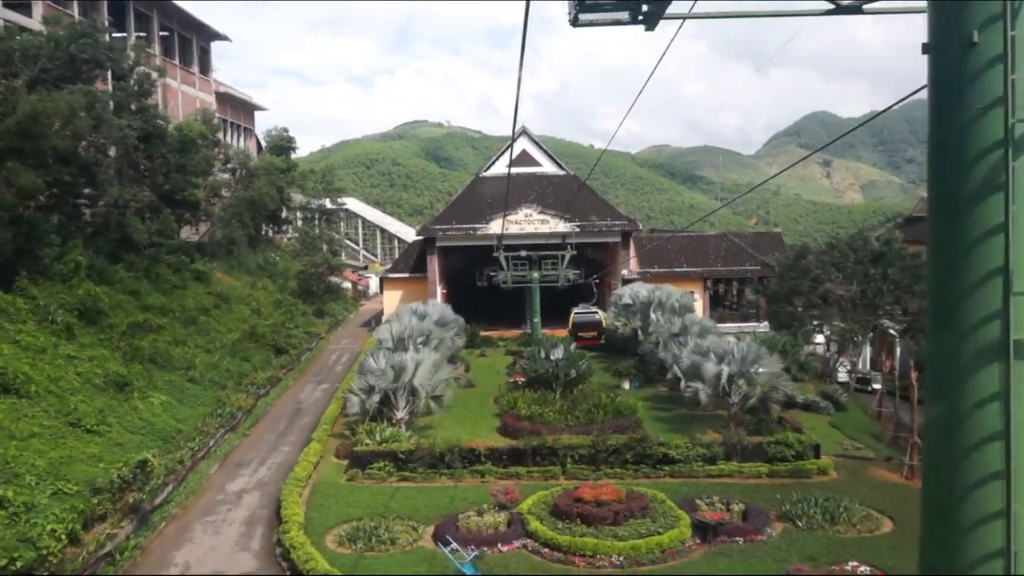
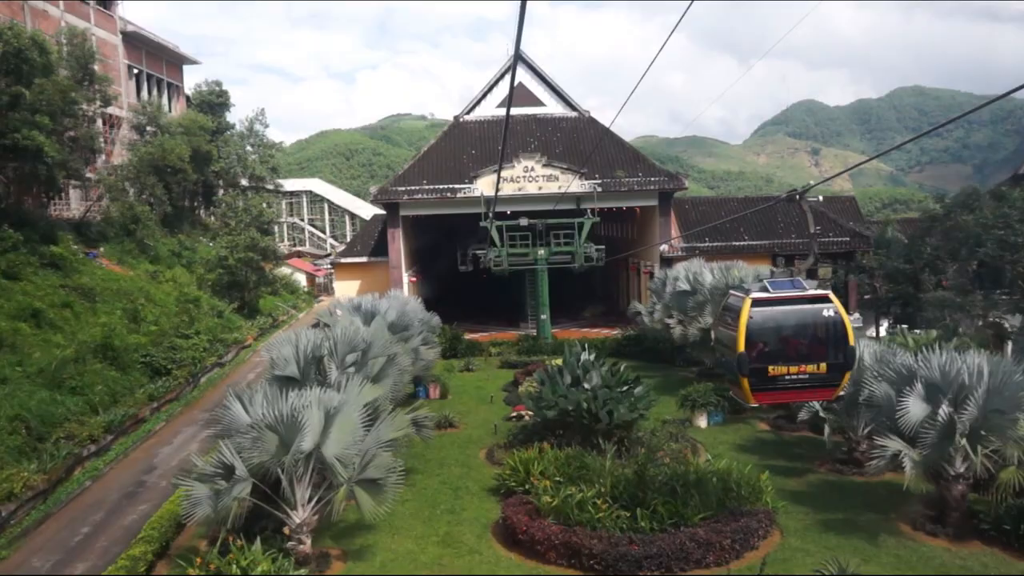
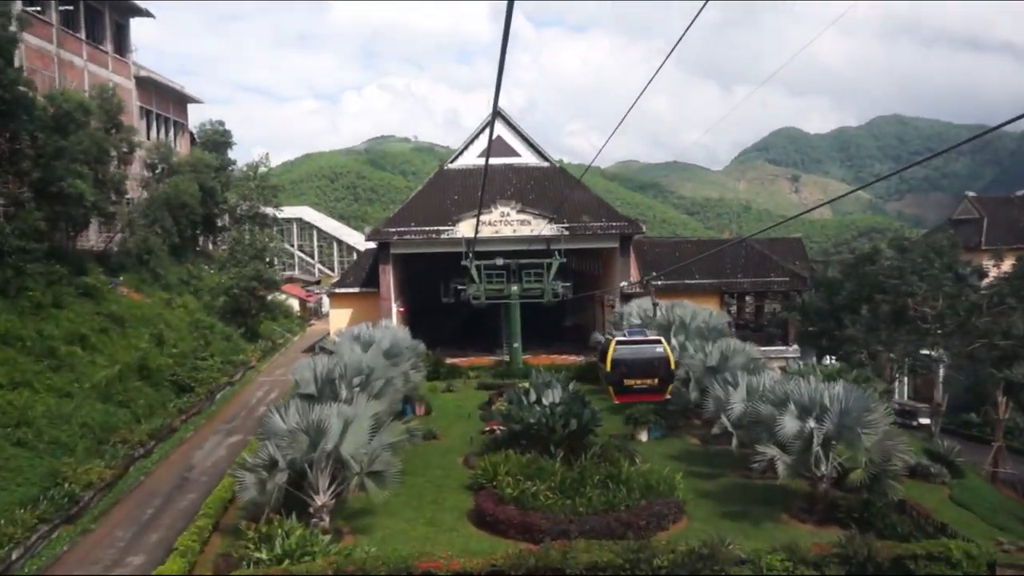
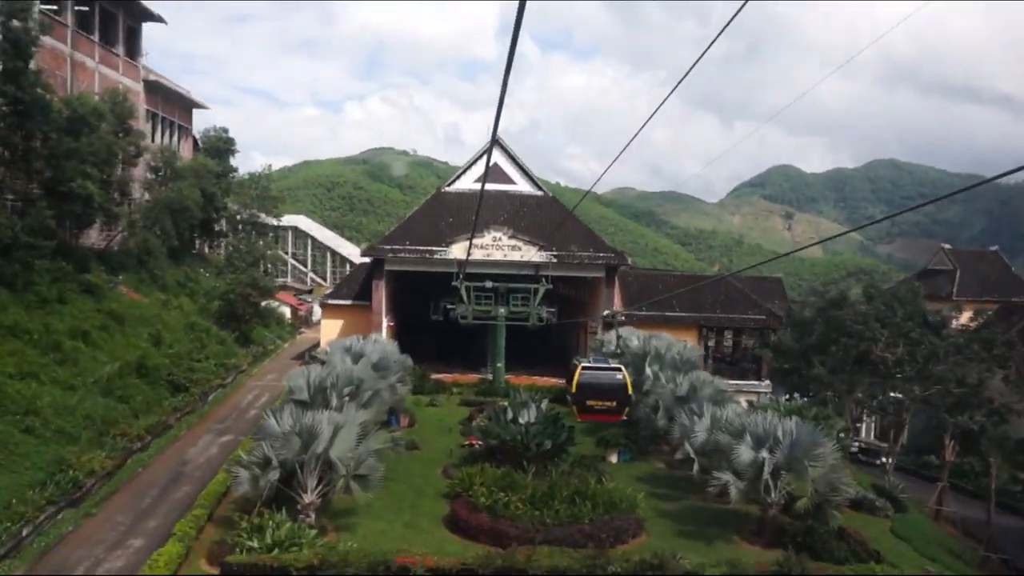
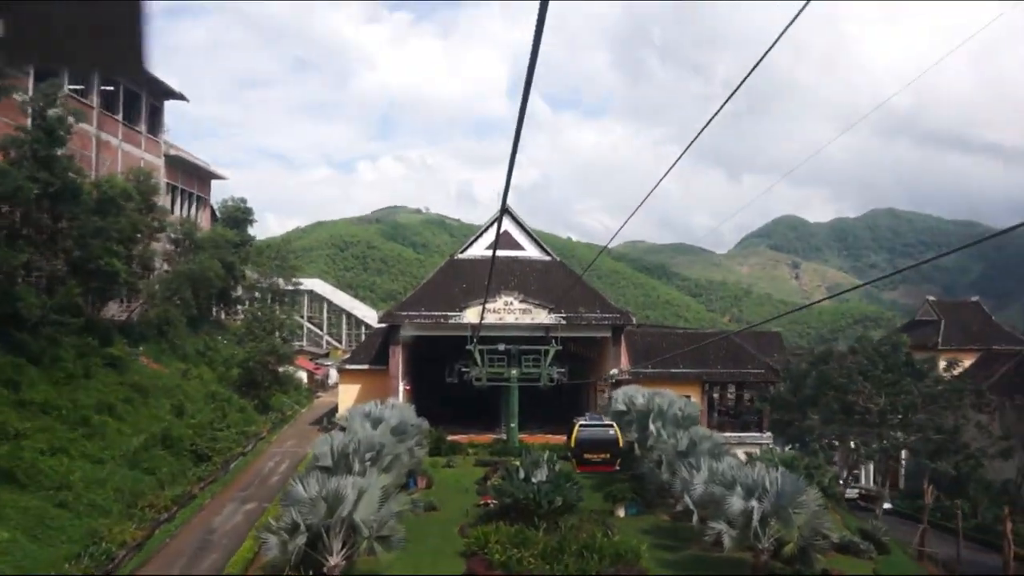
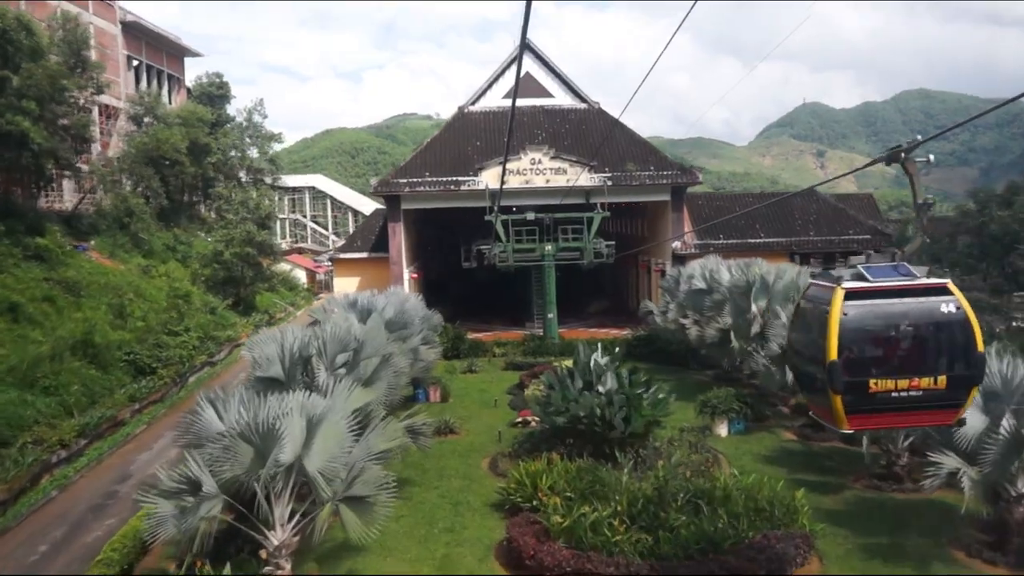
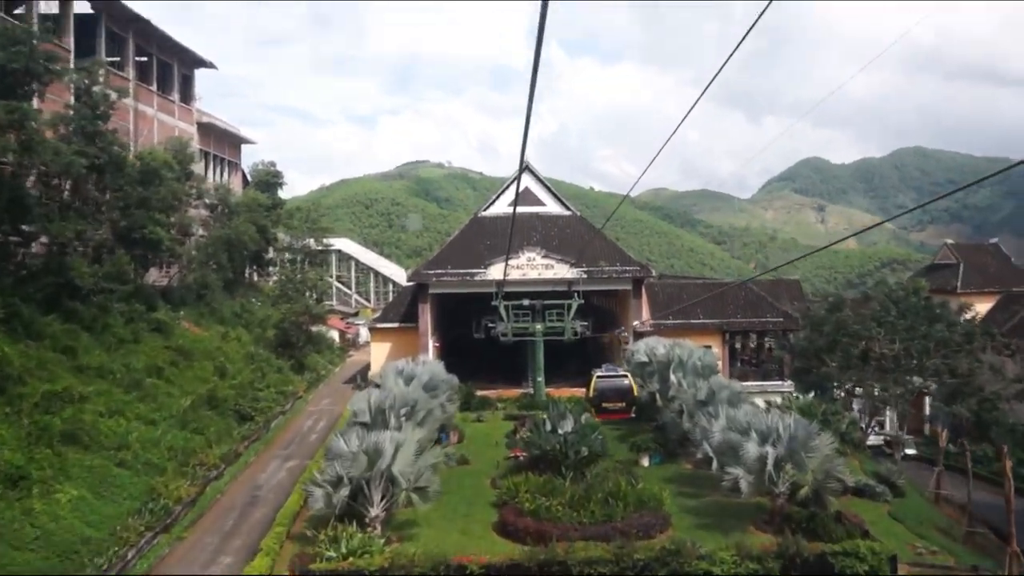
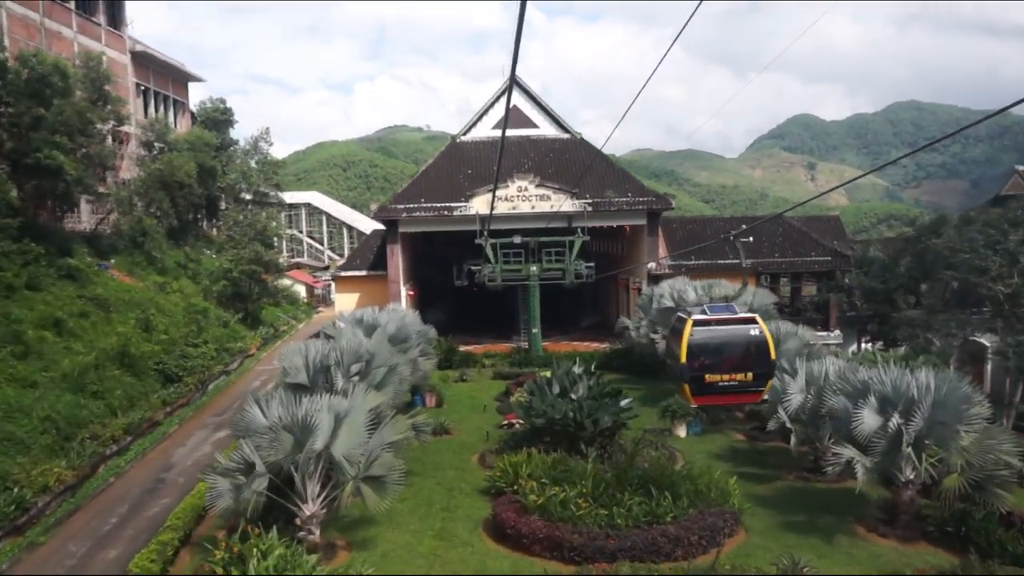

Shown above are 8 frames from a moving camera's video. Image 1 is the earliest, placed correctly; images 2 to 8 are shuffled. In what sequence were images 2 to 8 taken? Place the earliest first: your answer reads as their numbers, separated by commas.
7, 5, 4, 3, 8, 2, 6
